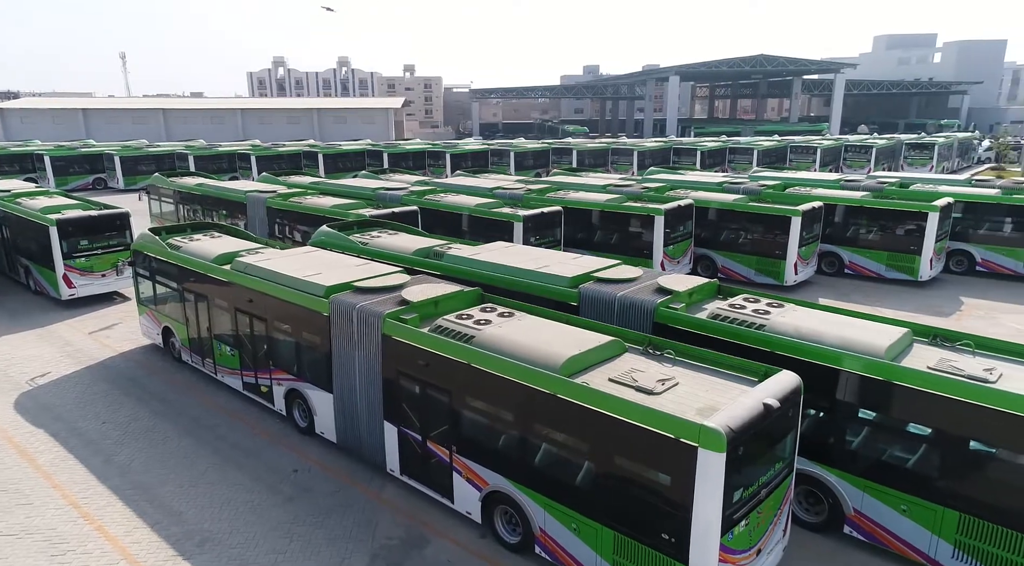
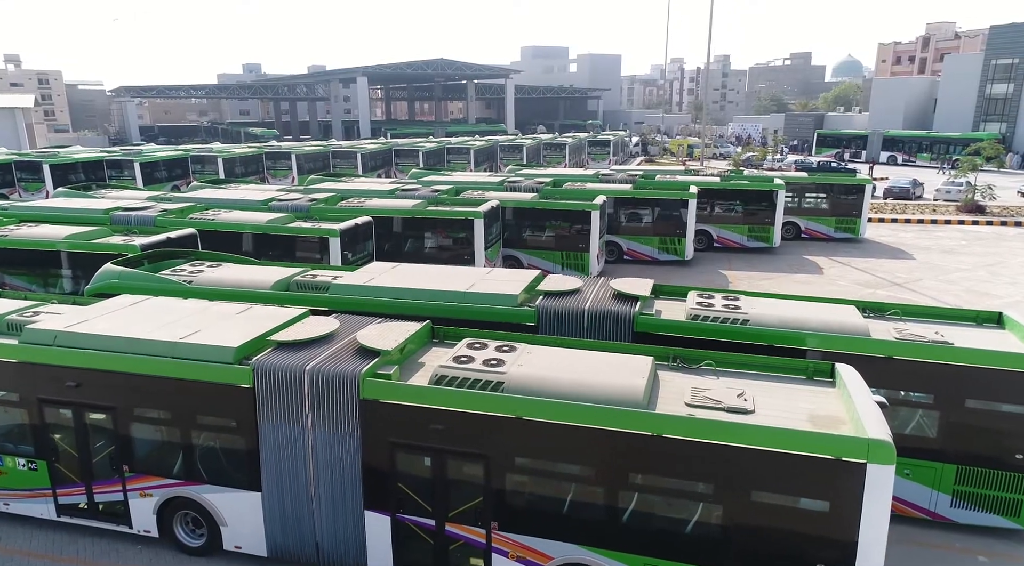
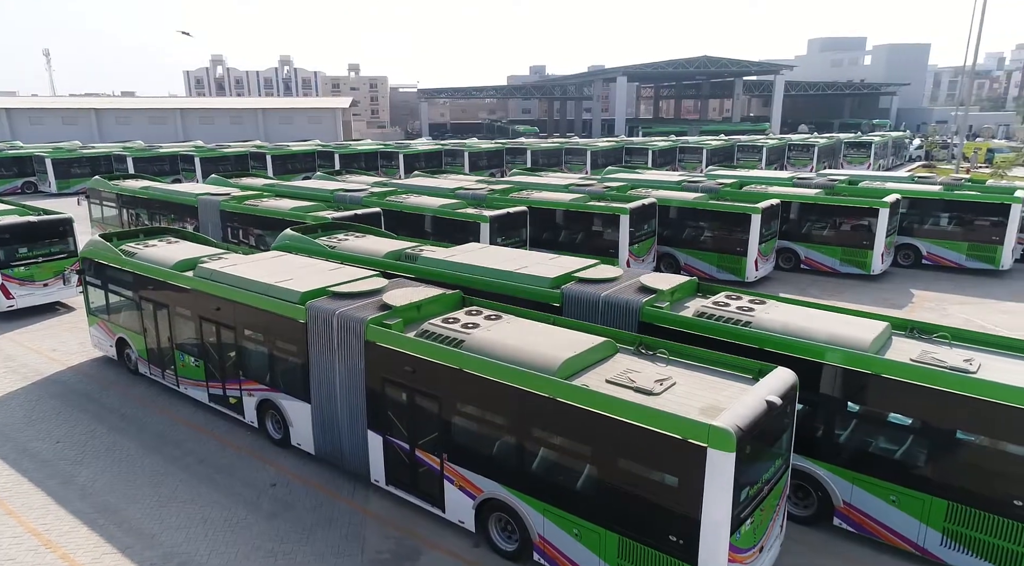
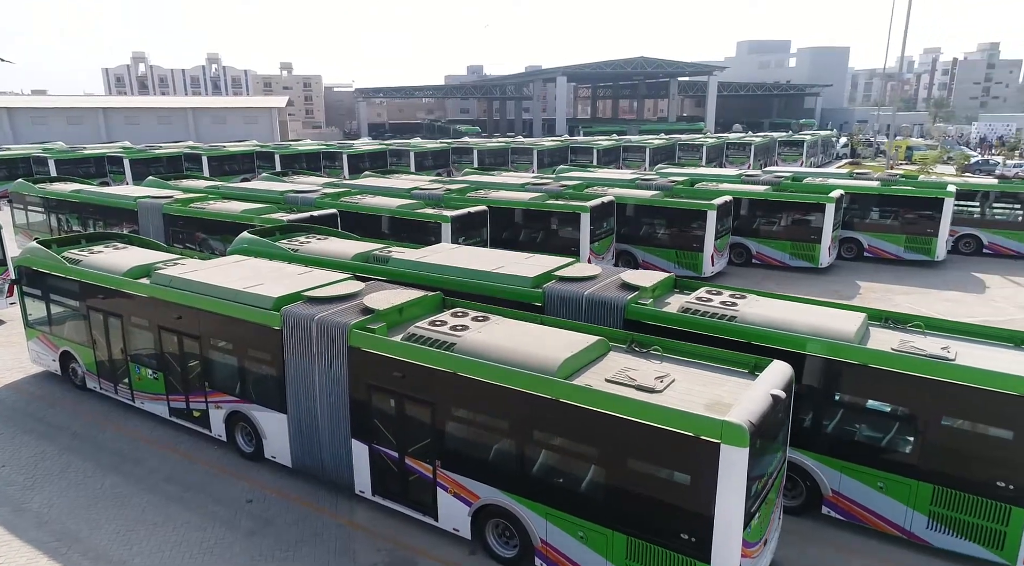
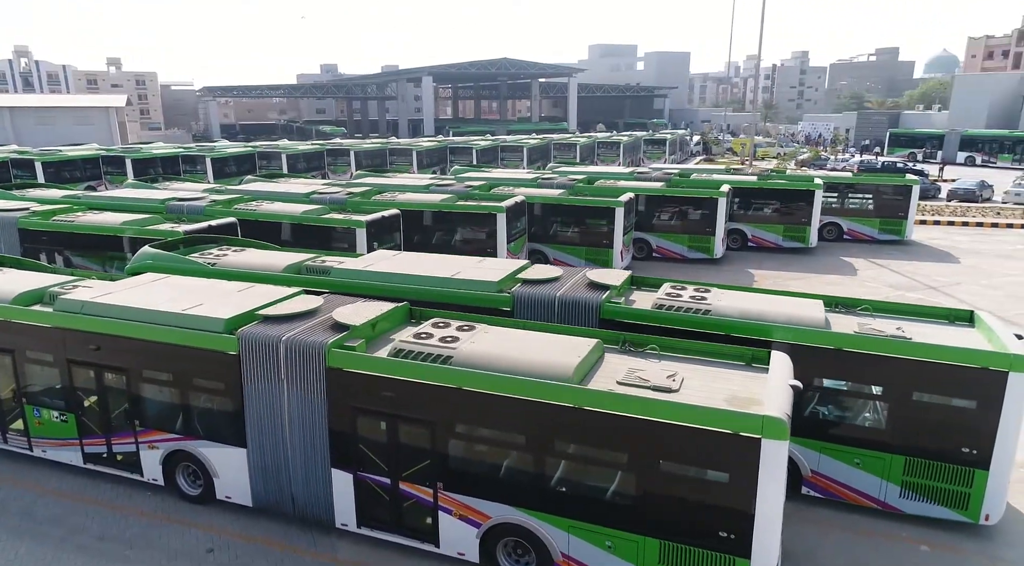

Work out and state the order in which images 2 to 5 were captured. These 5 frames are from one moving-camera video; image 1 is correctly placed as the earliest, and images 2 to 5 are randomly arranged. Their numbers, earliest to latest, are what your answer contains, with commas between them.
3, 4, 5, 2
